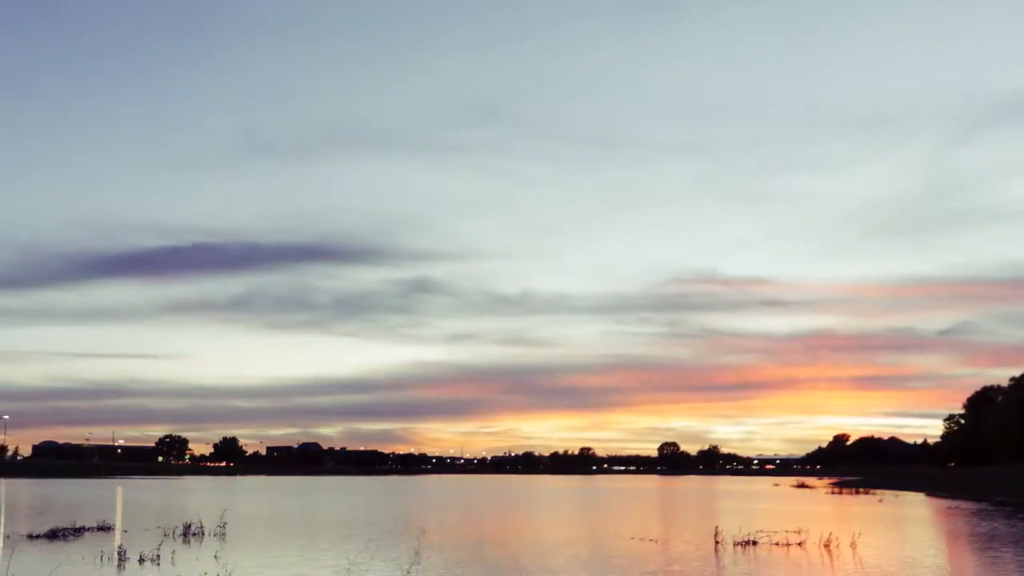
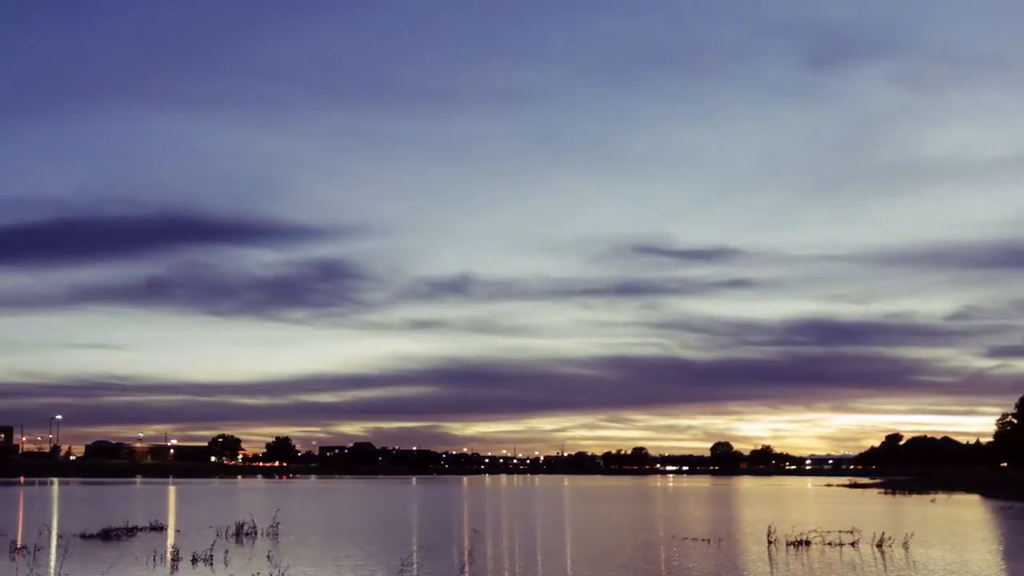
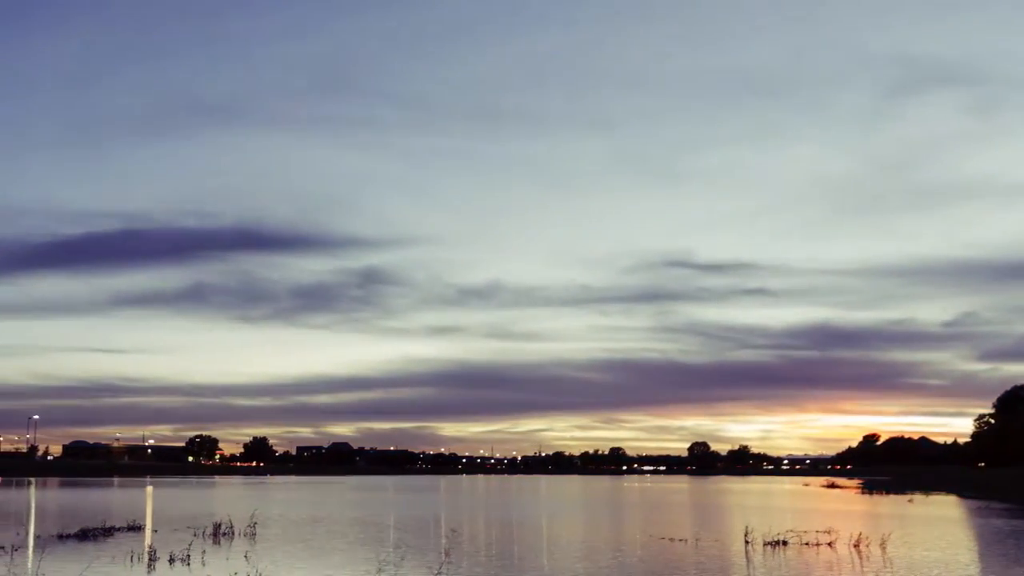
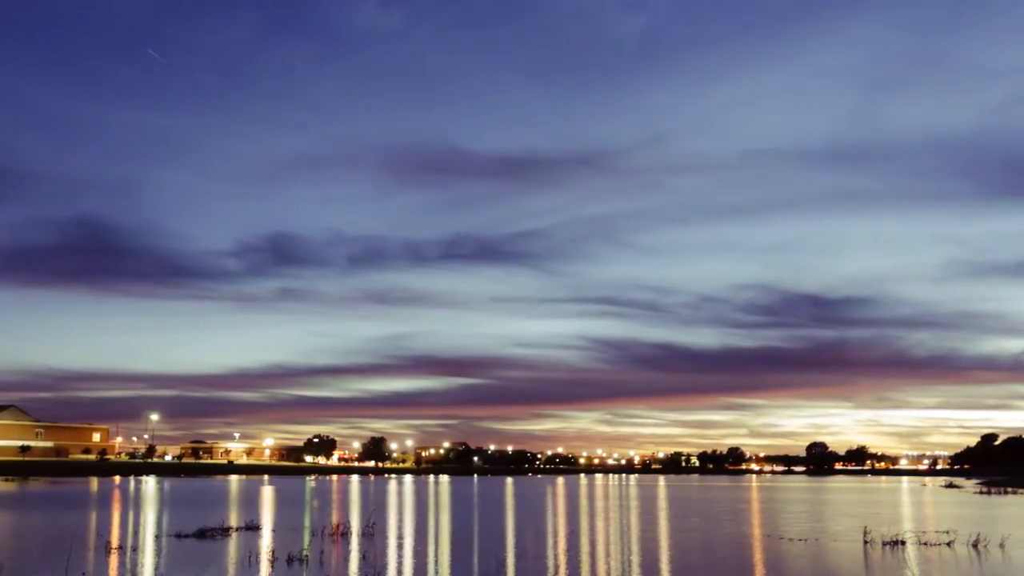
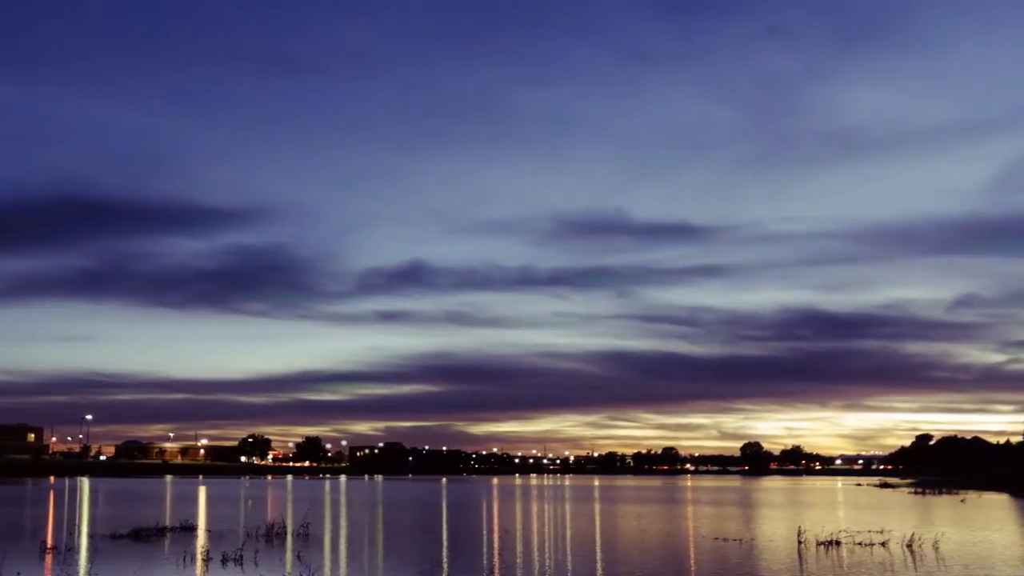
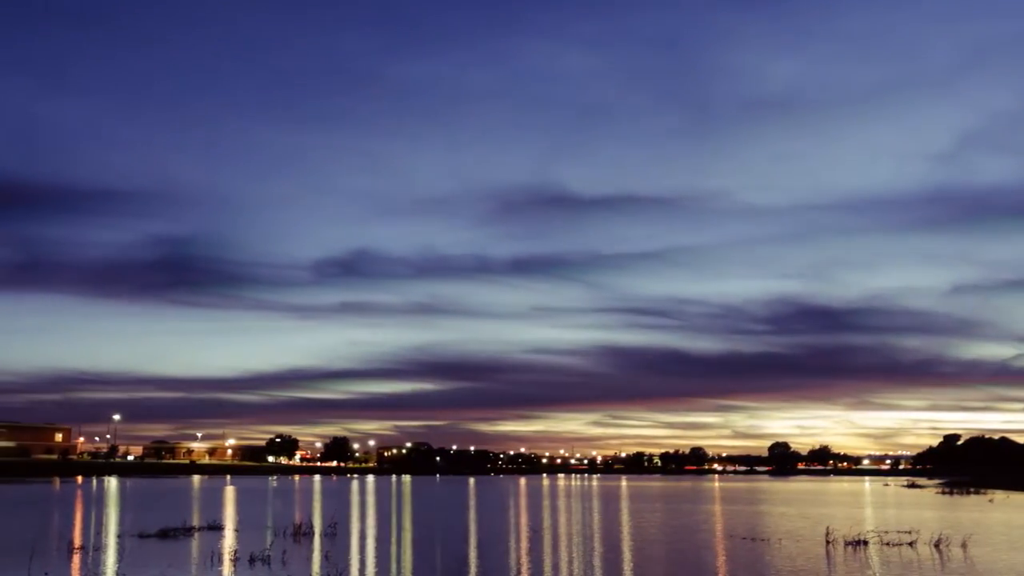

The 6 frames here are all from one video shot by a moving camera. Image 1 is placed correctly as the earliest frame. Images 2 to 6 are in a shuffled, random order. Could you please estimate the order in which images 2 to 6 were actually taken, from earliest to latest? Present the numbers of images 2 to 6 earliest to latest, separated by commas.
3, 2, 5, 6, 4
